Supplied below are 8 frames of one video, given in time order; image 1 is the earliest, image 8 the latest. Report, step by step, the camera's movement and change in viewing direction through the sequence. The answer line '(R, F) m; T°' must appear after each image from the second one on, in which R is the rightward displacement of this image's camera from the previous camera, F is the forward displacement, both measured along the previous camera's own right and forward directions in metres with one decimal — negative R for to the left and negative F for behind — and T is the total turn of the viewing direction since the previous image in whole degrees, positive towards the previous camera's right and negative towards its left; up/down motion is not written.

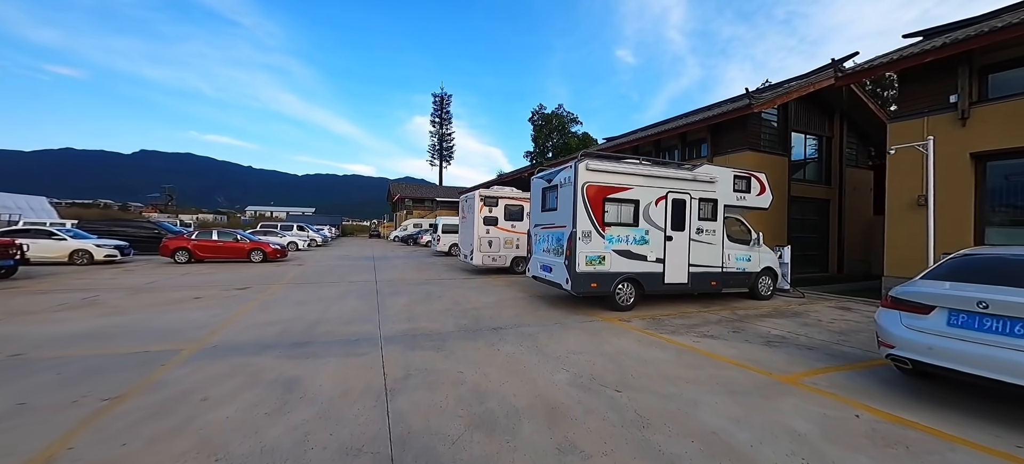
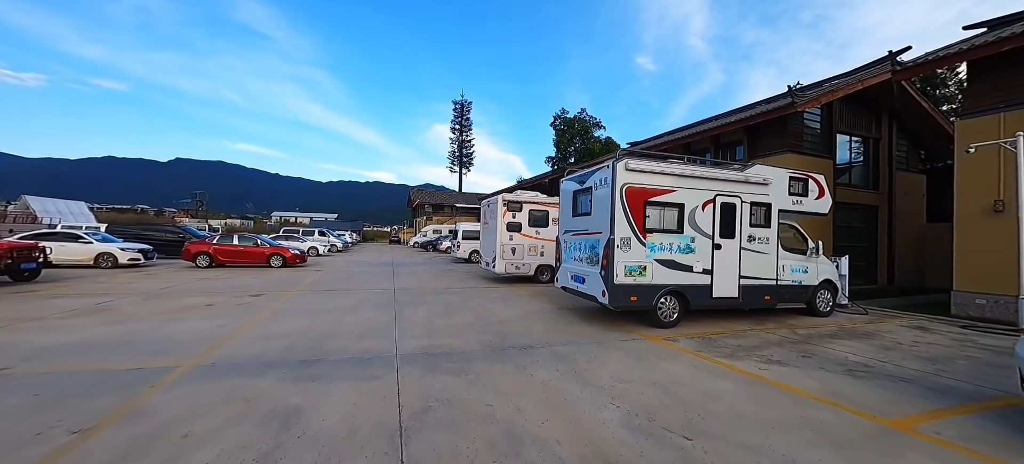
(-0.2, +0.6) m; -3°
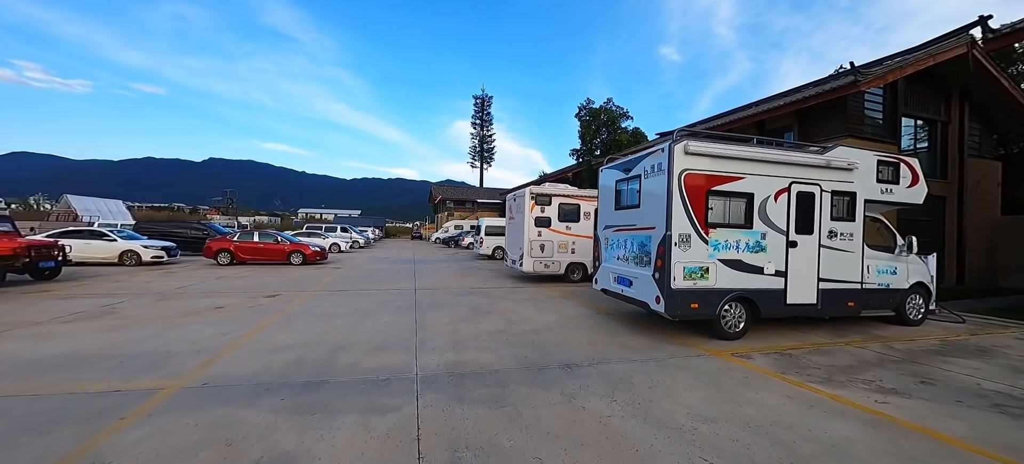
(-0.3, +0.8) m; -3°
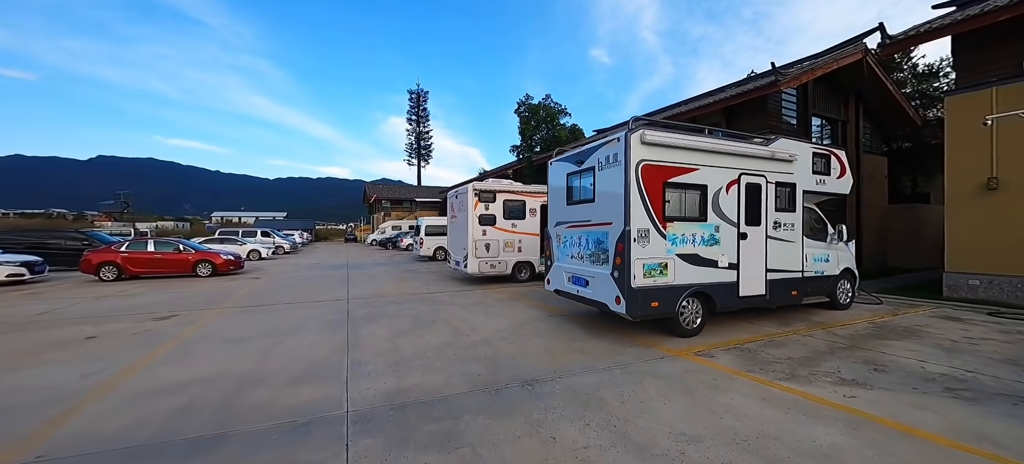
(0.0, +0.6) m; +9°
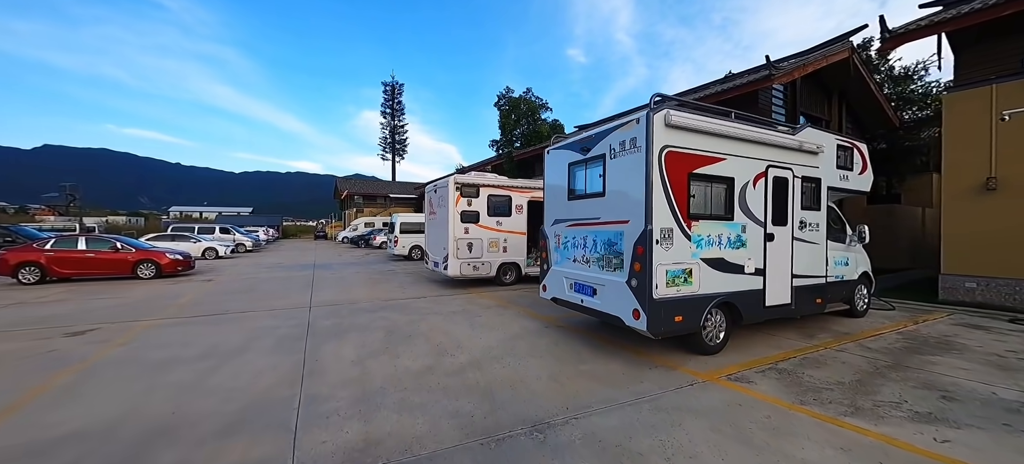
(-0.2, +0.9) m; +4°
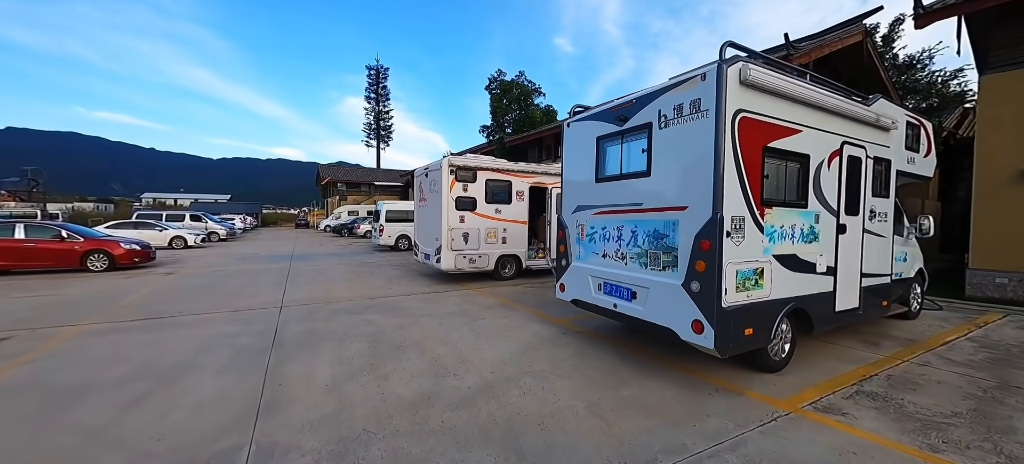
(-0.3, +0.9) m; +2°
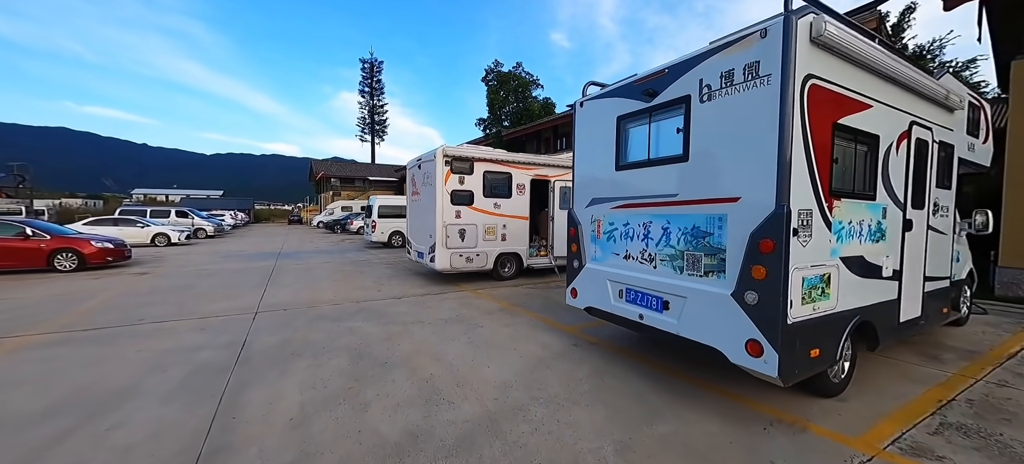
(-0.1, +0.6) m; +1°
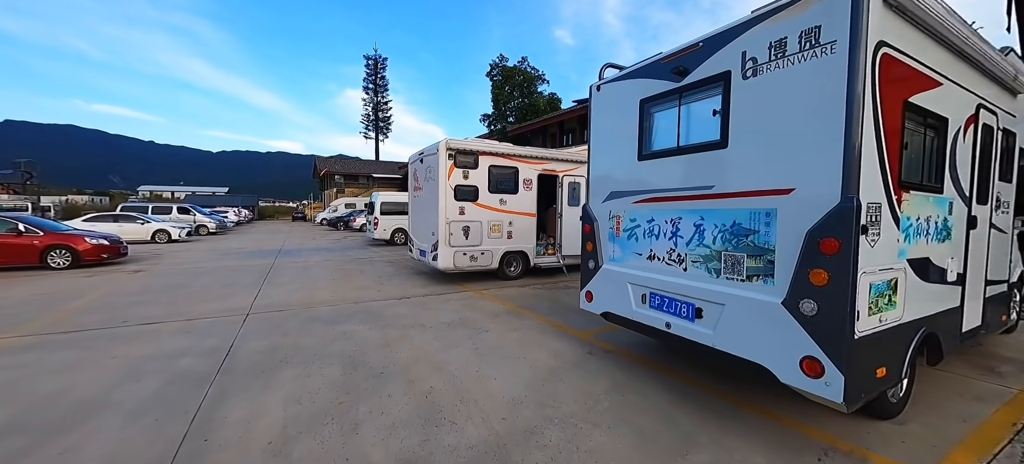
(-0.1, +0.4) m; -1°
